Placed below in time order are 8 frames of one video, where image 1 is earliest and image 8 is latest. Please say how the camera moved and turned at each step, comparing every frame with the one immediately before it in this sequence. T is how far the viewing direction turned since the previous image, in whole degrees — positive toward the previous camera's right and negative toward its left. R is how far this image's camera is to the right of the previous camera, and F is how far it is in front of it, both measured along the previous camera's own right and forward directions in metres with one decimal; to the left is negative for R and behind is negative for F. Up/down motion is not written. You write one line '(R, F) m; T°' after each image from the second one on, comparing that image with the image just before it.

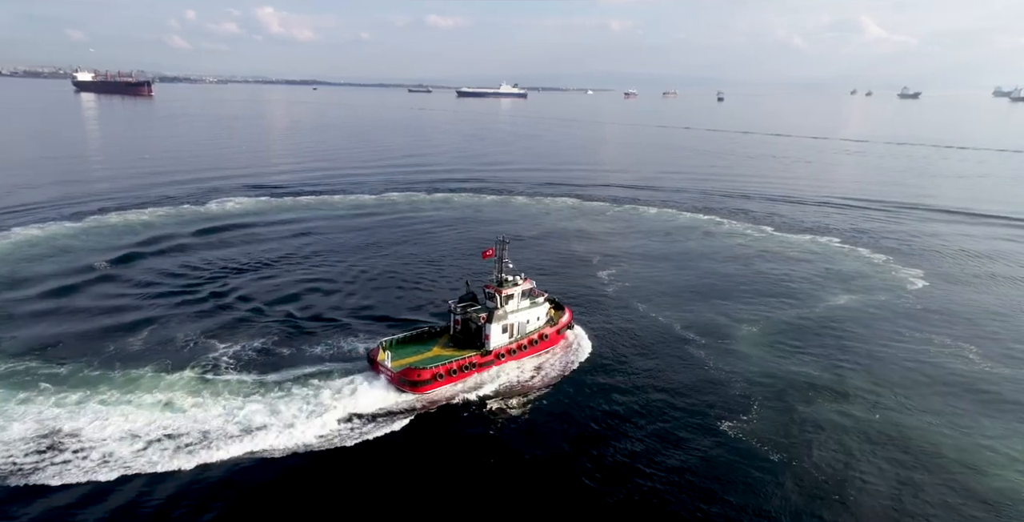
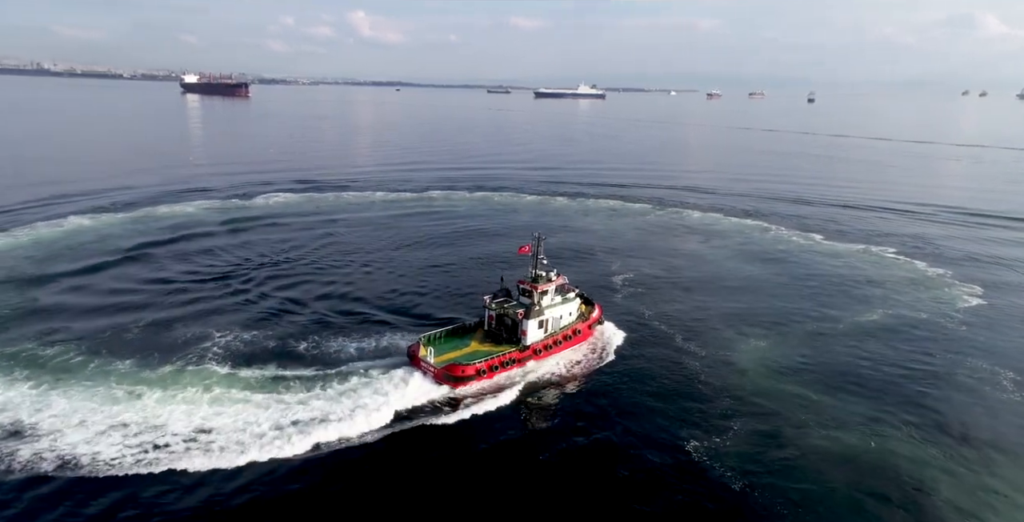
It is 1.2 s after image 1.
(+4.4, +1.5) m; -6°
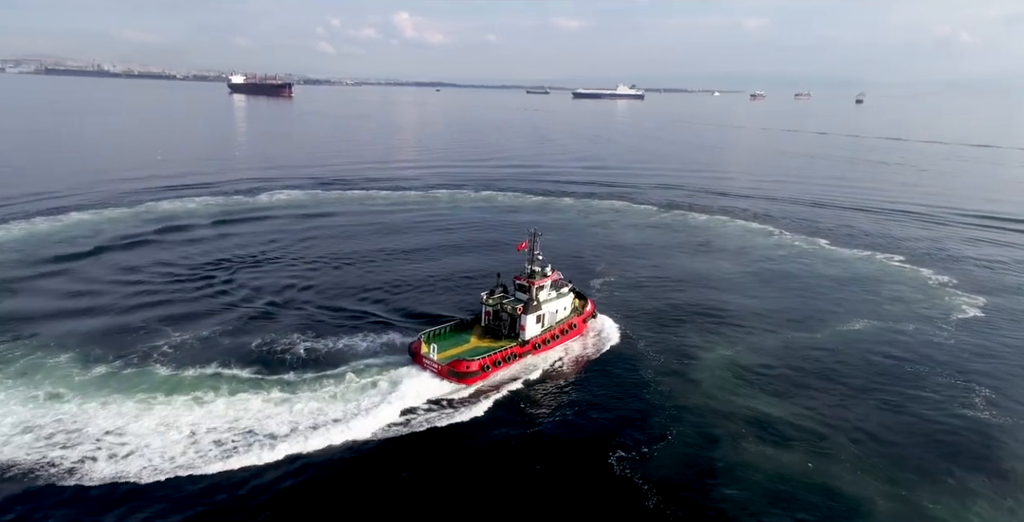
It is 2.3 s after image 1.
(+4.1, +1.1) m; -3°
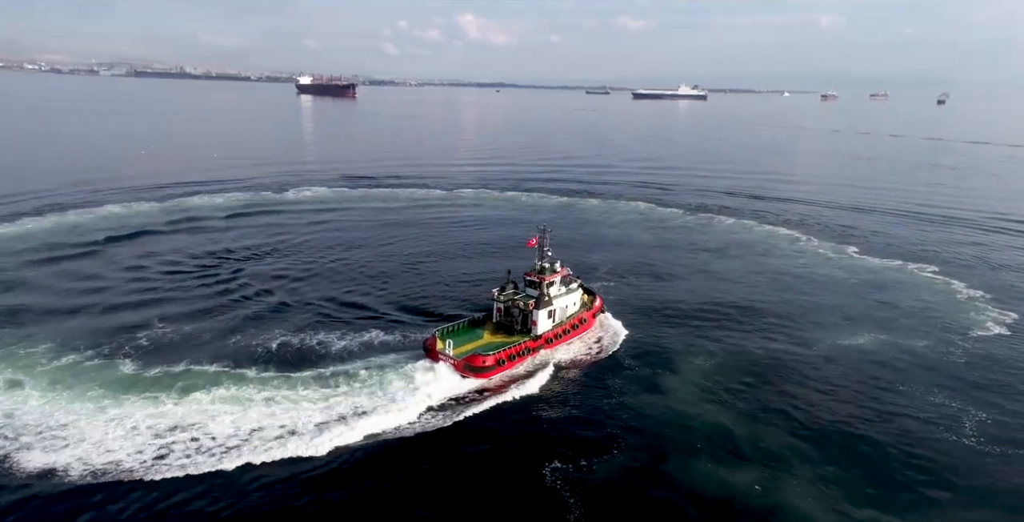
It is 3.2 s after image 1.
(+3.9, +0.9) m; -5°
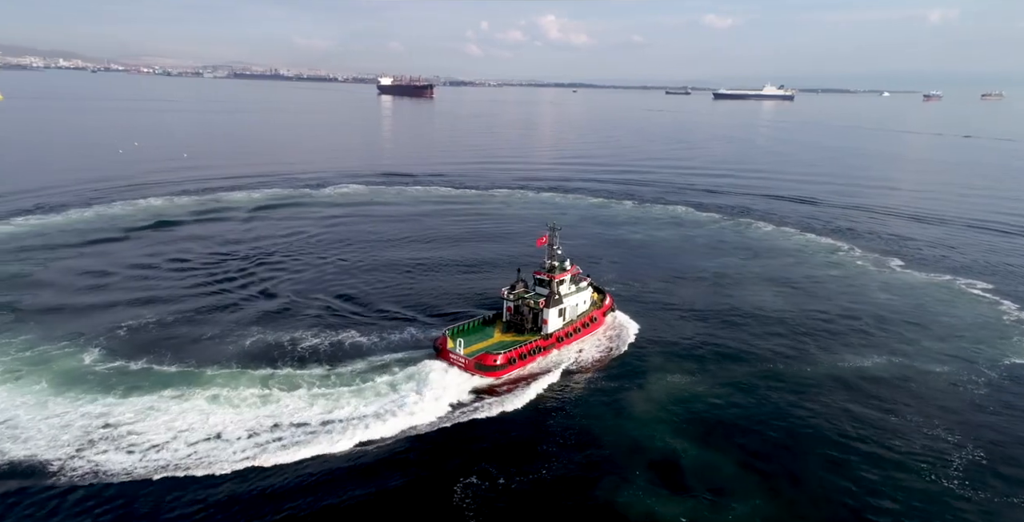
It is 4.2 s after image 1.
(+4.7, +1.5) m; -6°
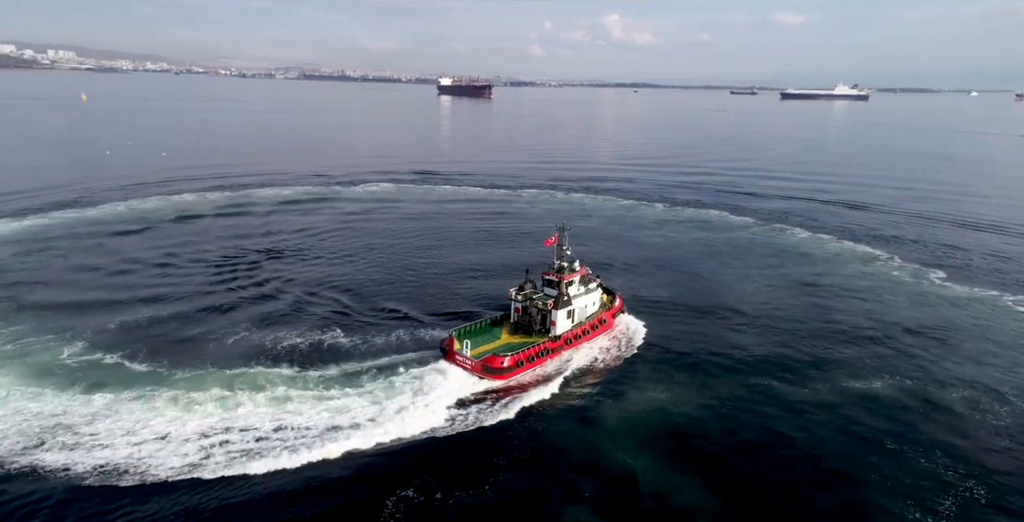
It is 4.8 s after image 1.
(+3.4, +1.3) m; -5°
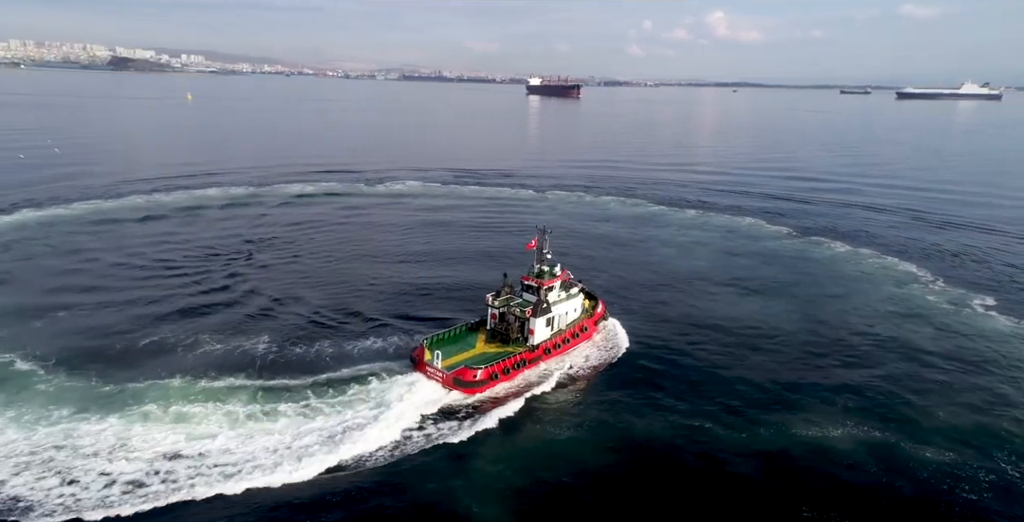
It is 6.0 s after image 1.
(+7.3, +3.4) m; -7°
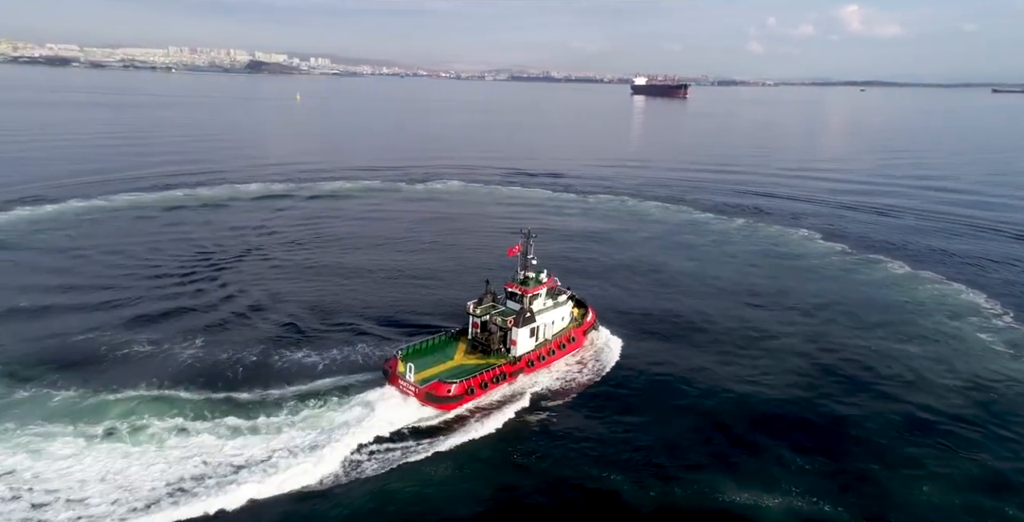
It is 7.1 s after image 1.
(+7.3, +3.5) m; -8°
